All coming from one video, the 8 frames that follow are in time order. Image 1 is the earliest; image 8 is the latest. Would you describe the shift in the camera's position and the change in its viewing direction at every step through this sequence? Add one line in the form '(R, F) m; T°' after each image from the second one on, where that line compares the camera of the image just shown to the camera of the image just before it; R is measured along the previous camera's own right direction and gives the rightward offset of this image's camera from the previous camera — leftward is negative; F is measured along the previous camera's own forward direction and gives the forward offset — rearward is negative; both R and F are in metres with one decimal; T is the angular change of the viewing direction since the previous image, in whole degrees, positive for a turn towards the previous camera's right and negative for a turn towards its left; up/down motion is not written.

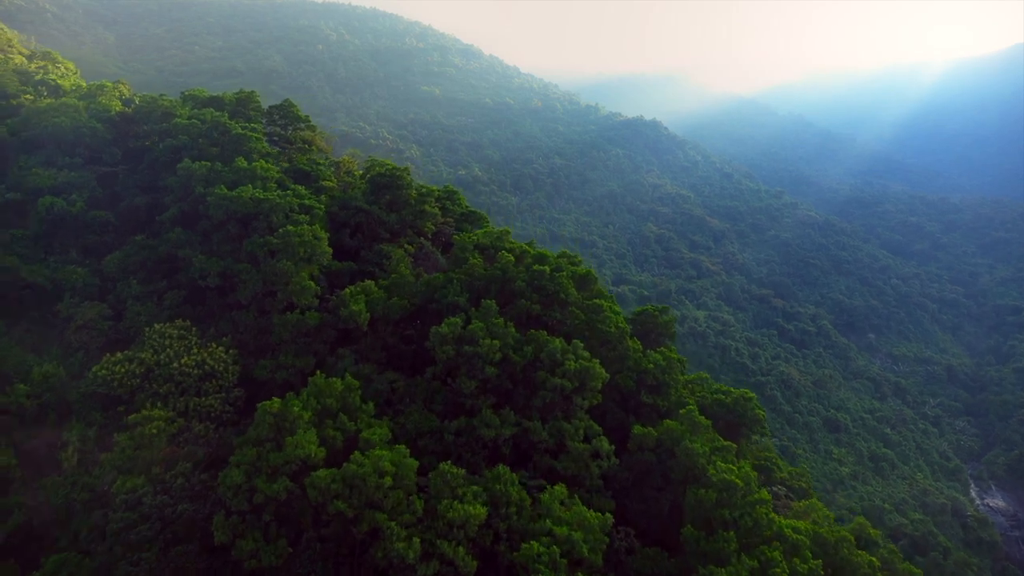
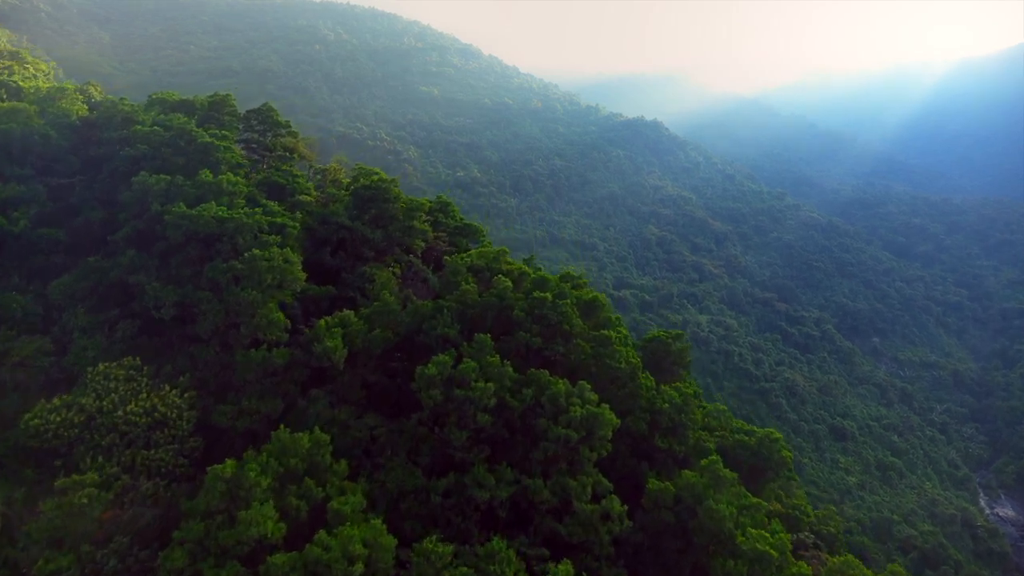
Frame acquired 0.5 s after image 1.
(0.0, +0.6) m; 0°
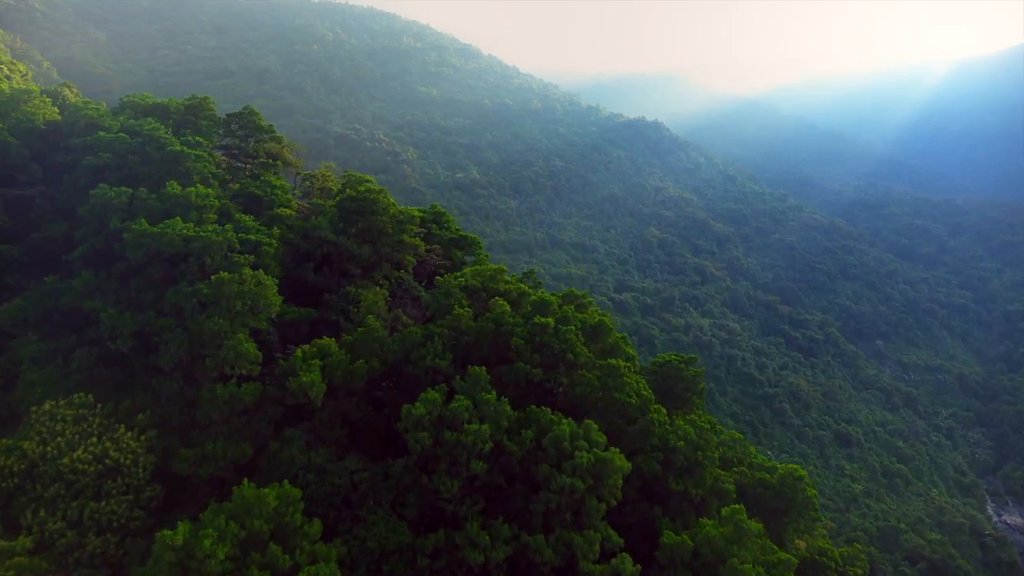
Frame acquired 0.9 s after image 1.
(0.0, +0.5) m; 0°
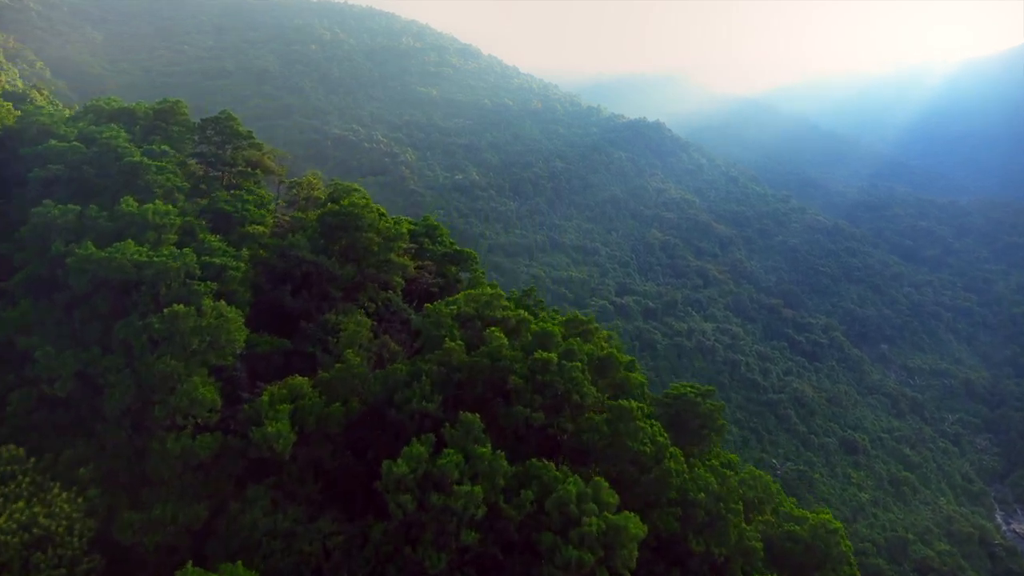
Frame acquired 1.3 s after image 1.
(0.0, +0.5) m; 0°
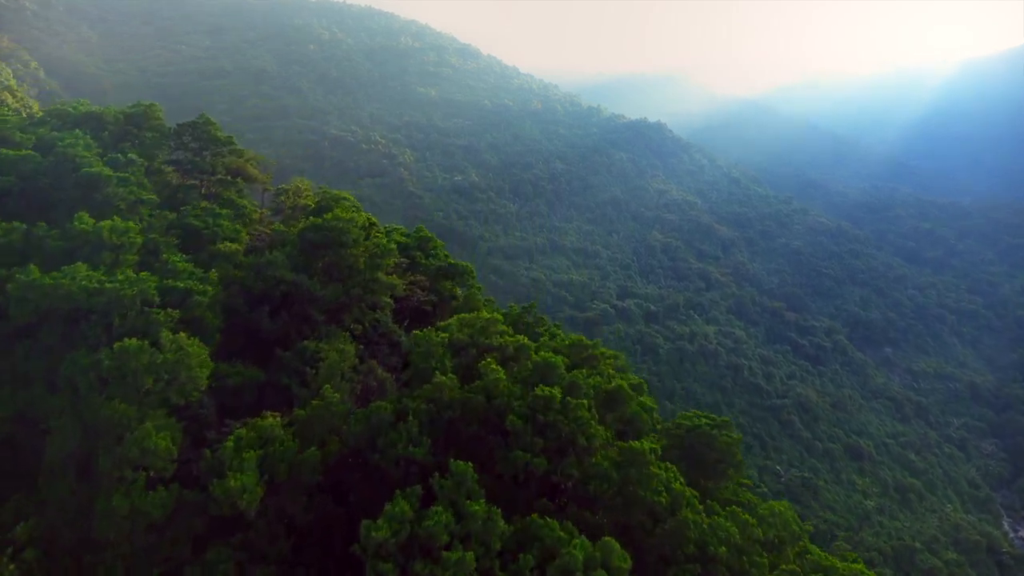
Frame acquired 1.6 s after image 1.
(0.0, +0.4) m; 0°
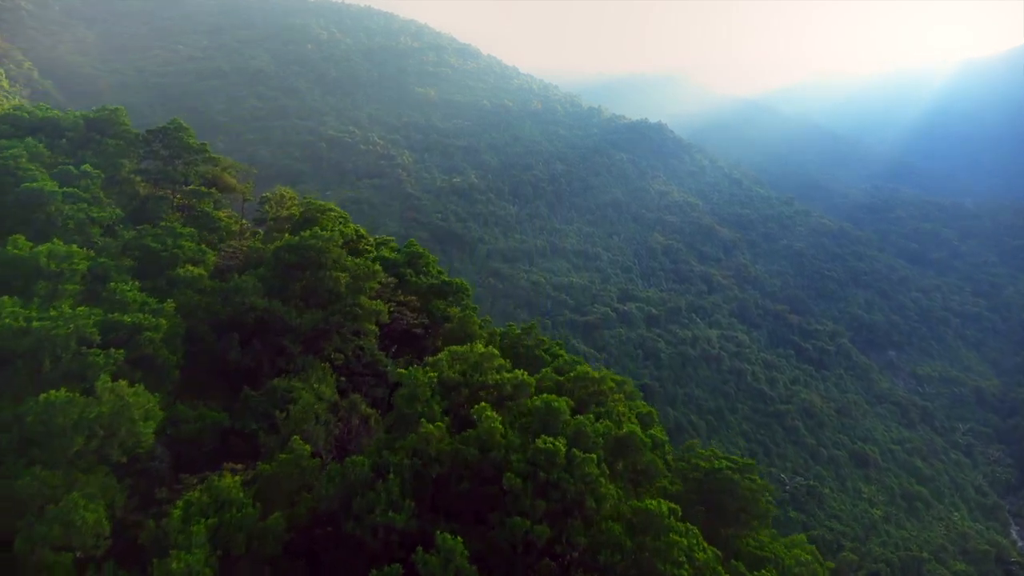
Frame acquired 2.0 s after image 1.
(0.0, +0.5) m; 0°
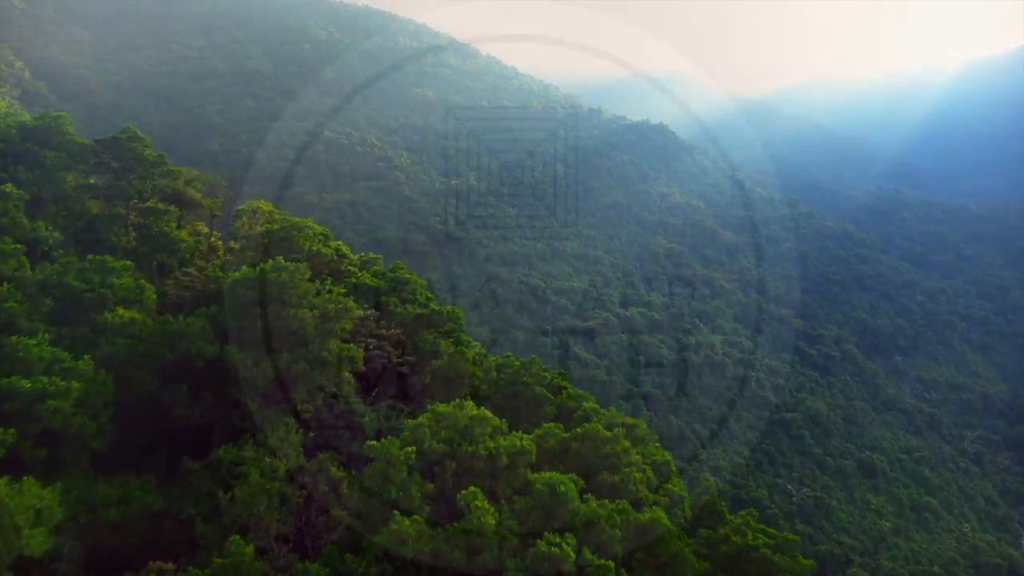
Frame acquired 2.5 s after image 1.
(0.0, +0.6) m; 0°
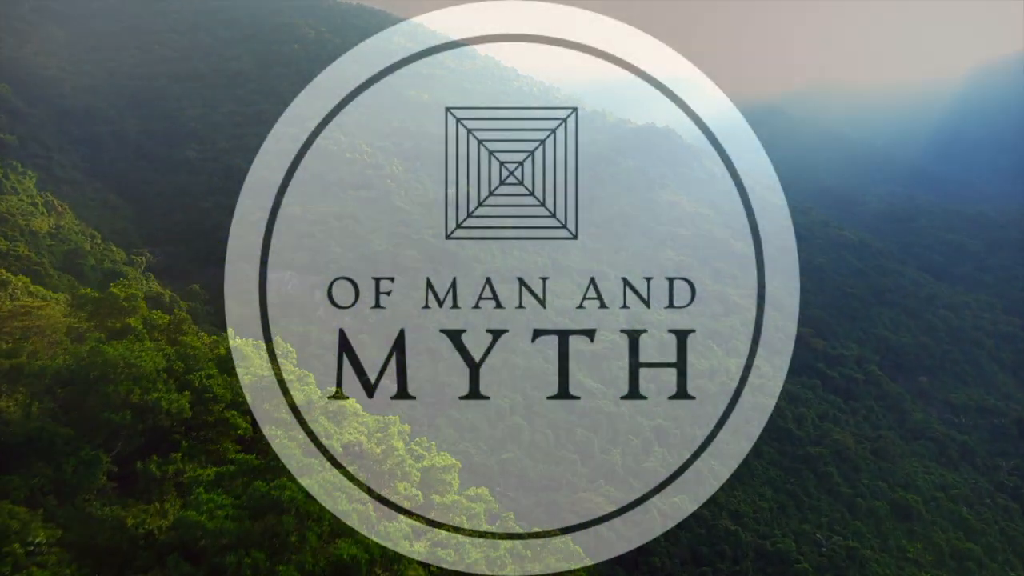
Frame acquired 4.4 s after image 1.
(0.0, +2.4) m; 0°
